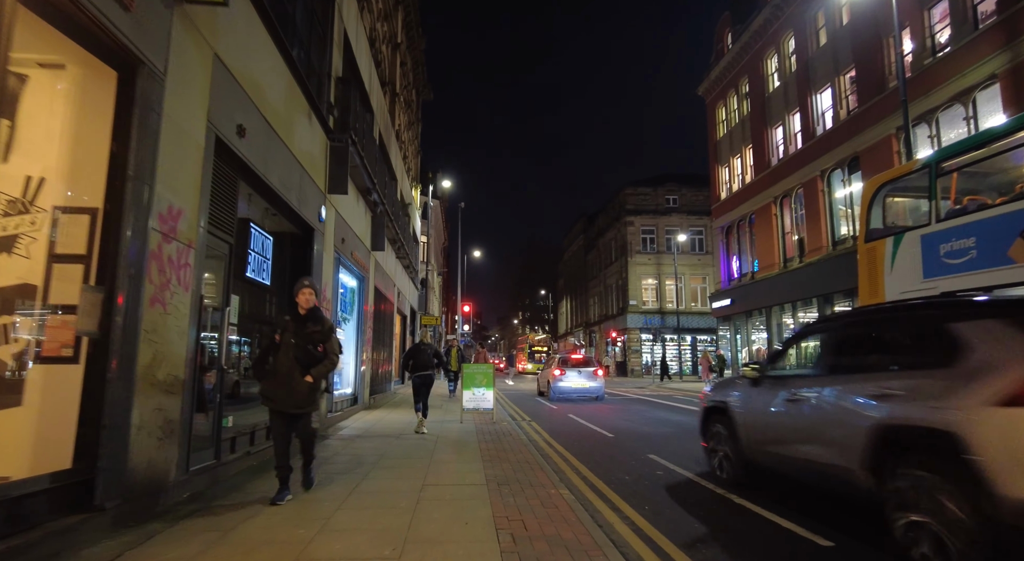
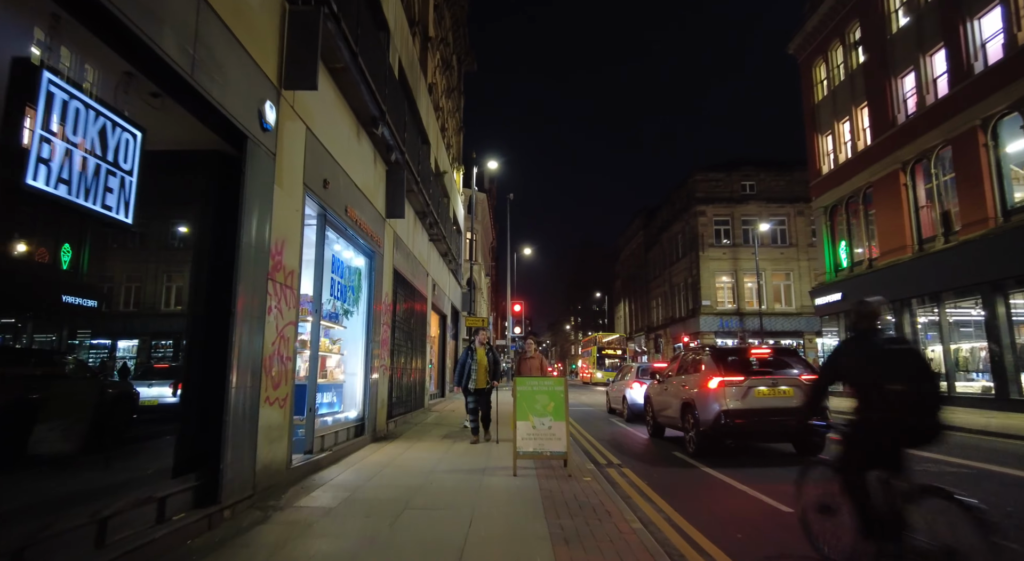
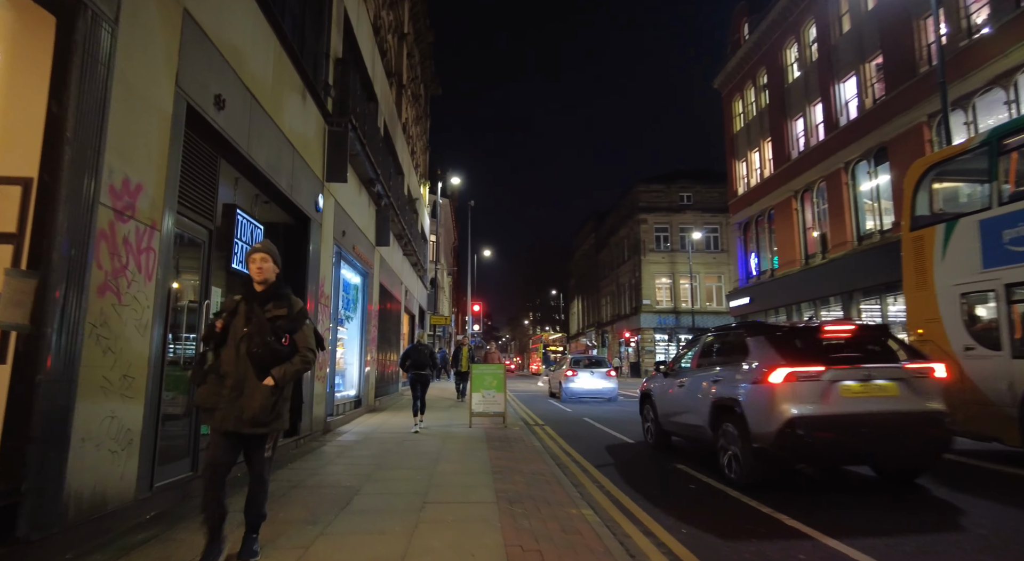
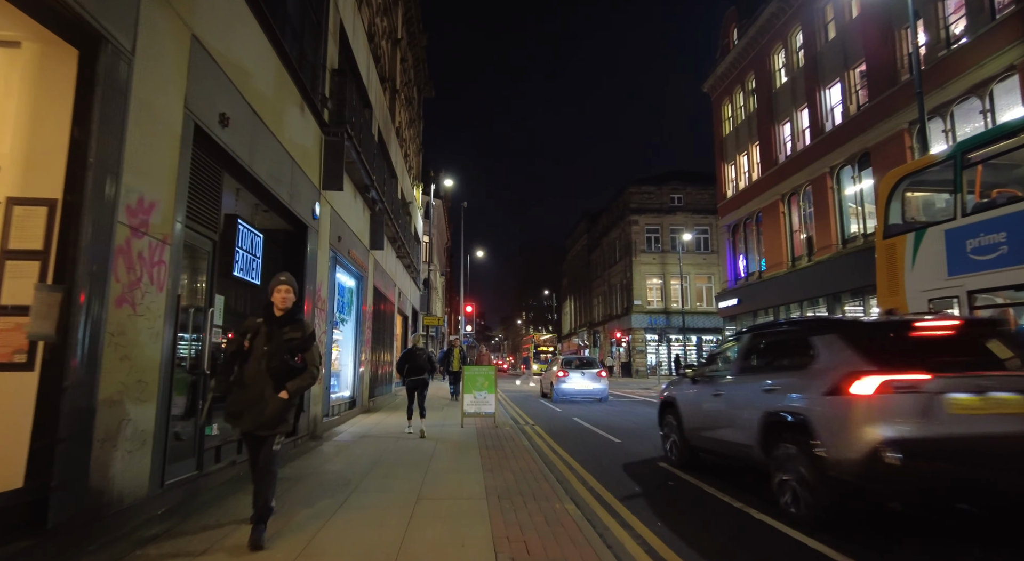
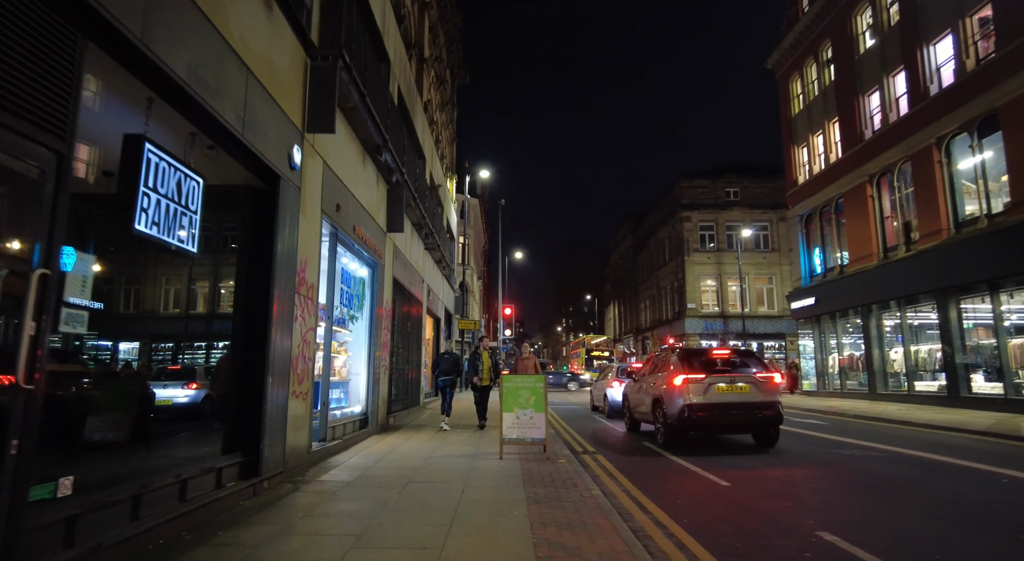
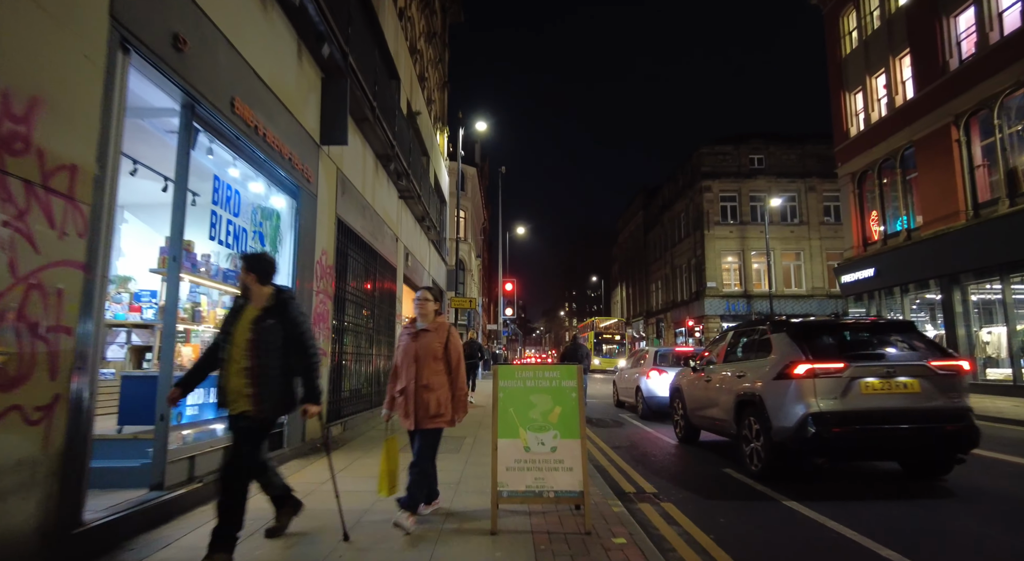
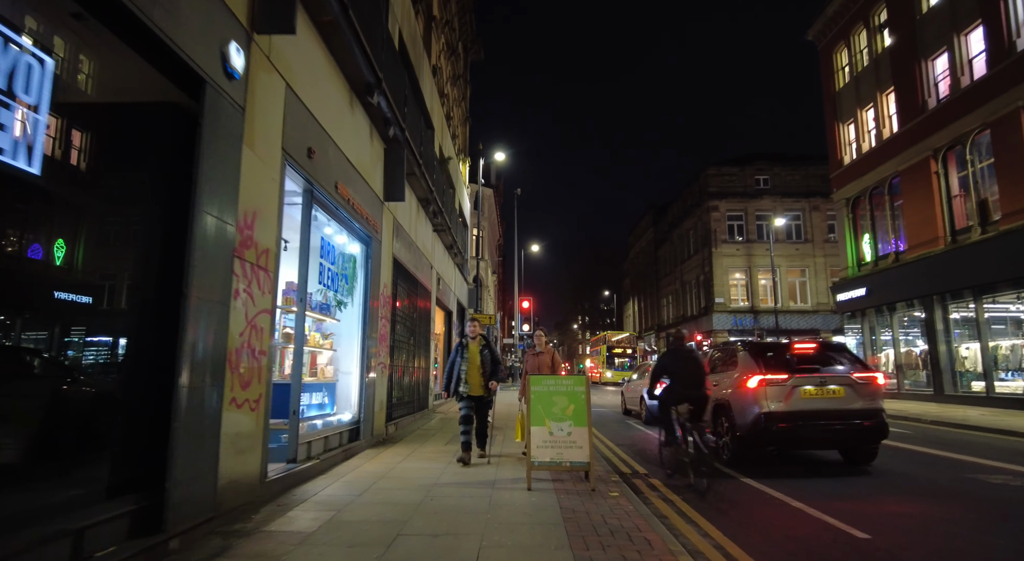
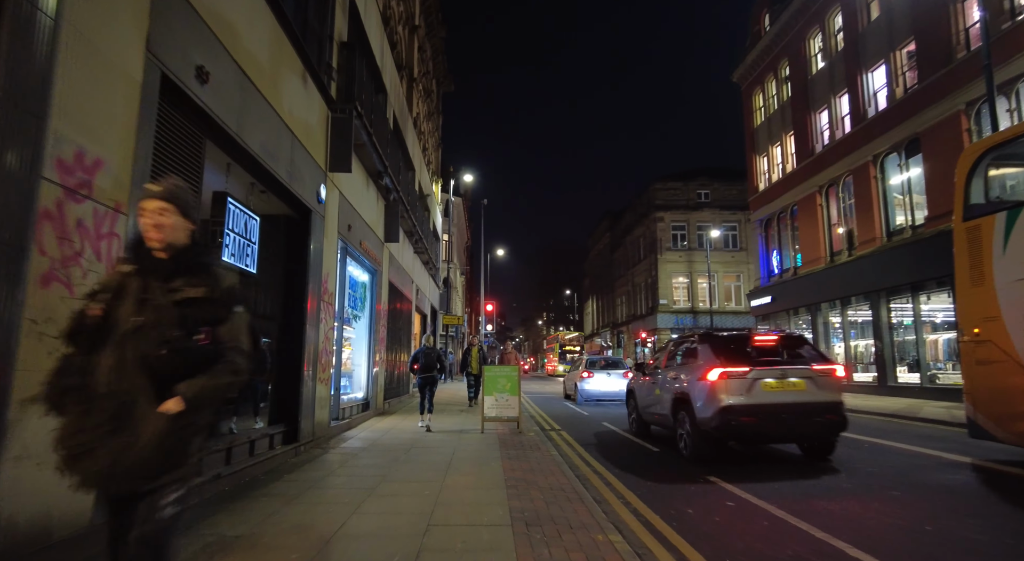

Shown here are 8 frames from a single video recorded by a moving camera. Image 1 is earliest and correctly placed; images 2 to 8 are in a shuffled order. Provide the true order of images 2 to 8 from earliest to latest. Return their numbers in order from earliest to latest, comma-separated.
4, 3, 8, 5, 2, 7, 6
